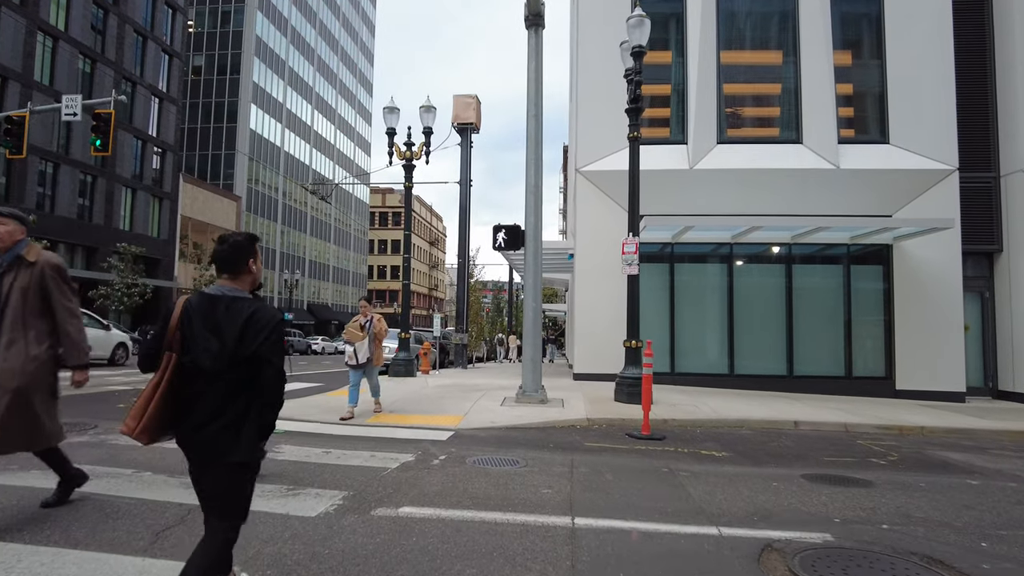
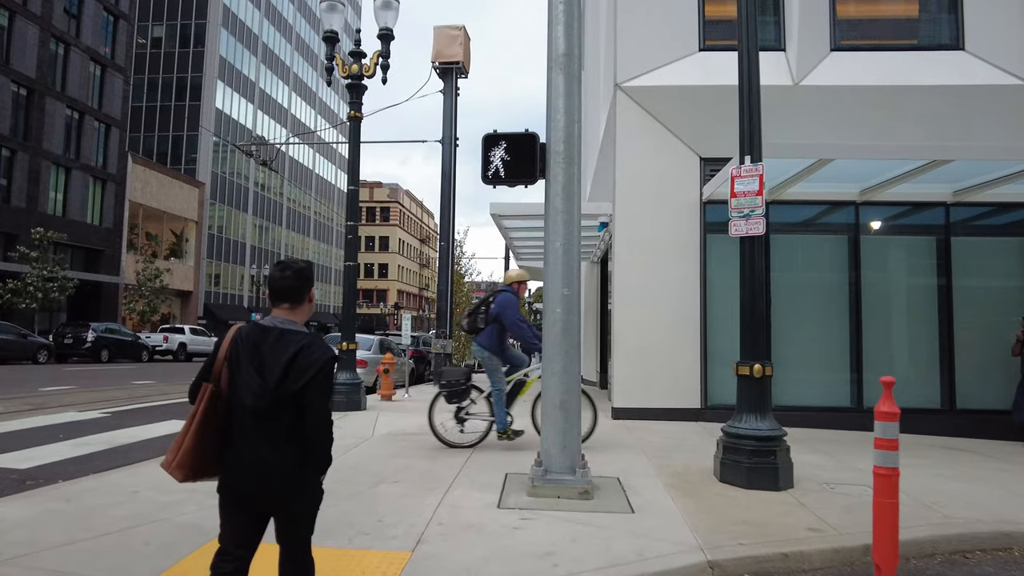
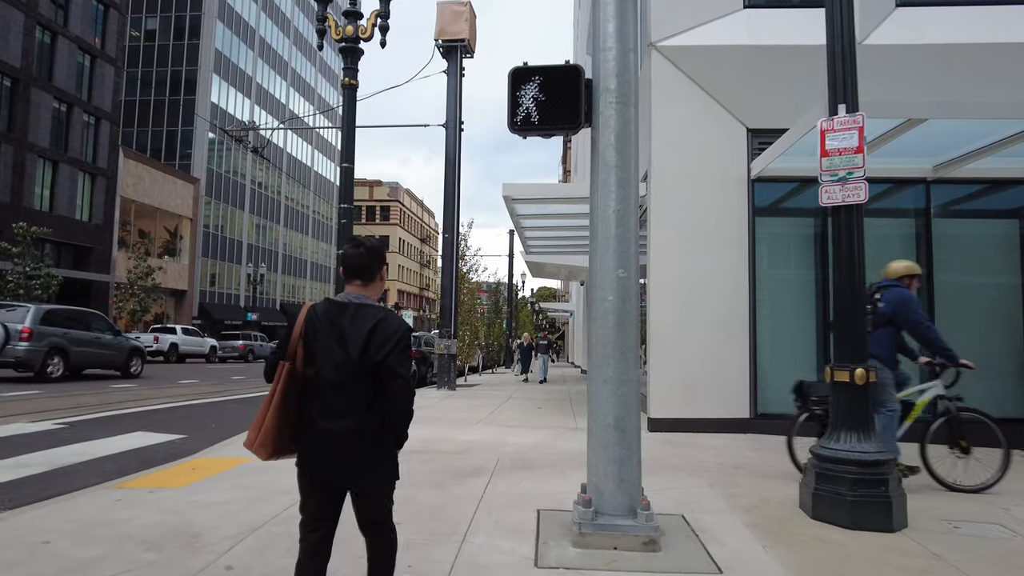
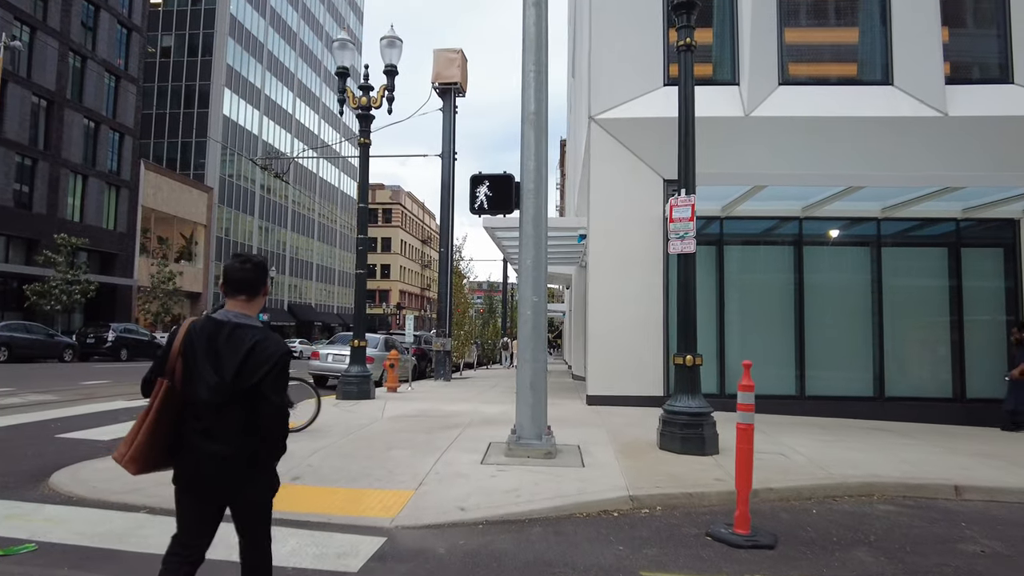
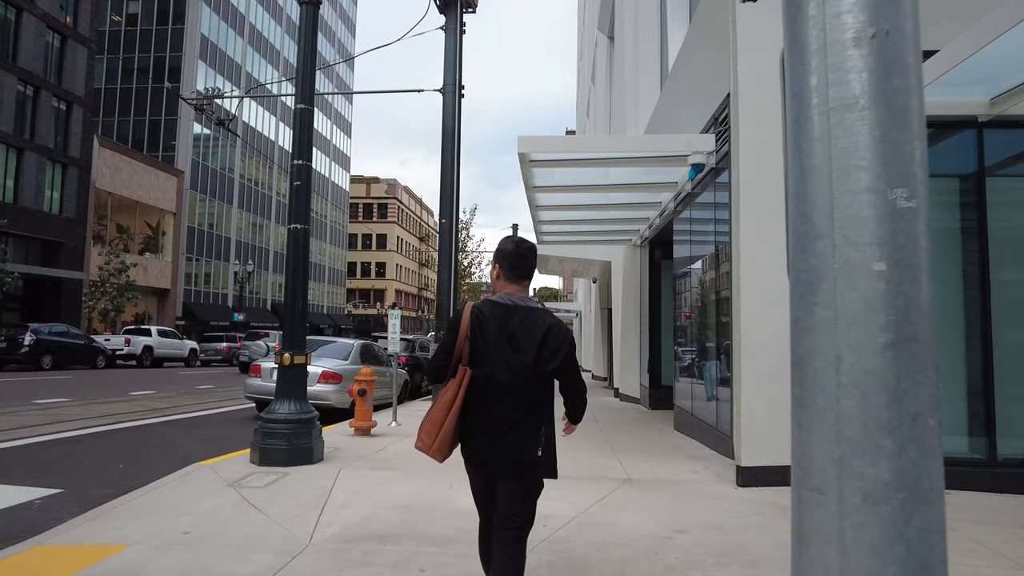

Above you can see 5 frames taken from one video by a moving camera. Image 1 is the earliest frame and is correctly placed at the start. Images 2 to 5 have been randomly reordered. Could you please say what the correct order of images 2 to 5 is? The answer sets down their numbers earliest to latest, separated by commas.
4, 2, 3, 5
